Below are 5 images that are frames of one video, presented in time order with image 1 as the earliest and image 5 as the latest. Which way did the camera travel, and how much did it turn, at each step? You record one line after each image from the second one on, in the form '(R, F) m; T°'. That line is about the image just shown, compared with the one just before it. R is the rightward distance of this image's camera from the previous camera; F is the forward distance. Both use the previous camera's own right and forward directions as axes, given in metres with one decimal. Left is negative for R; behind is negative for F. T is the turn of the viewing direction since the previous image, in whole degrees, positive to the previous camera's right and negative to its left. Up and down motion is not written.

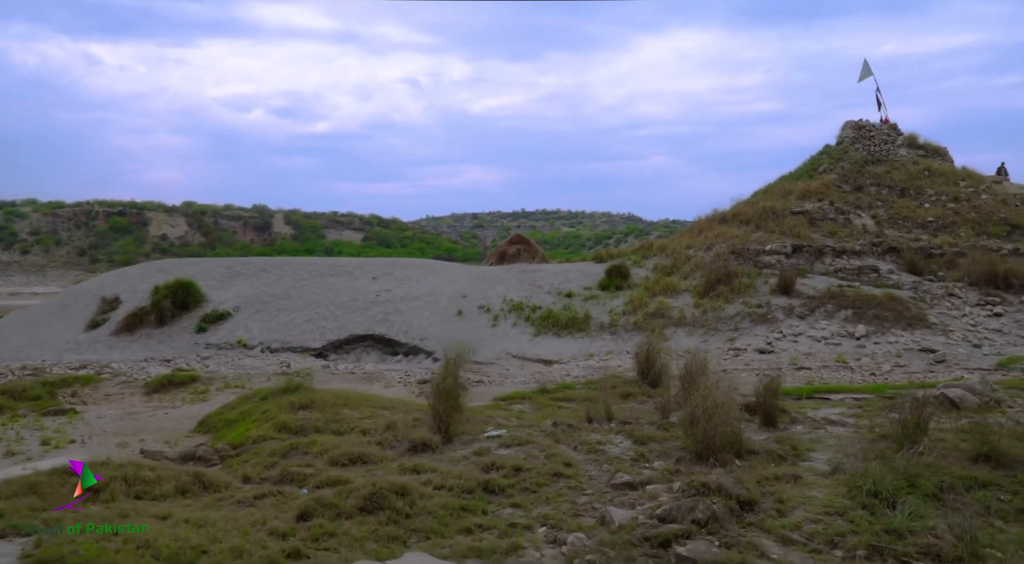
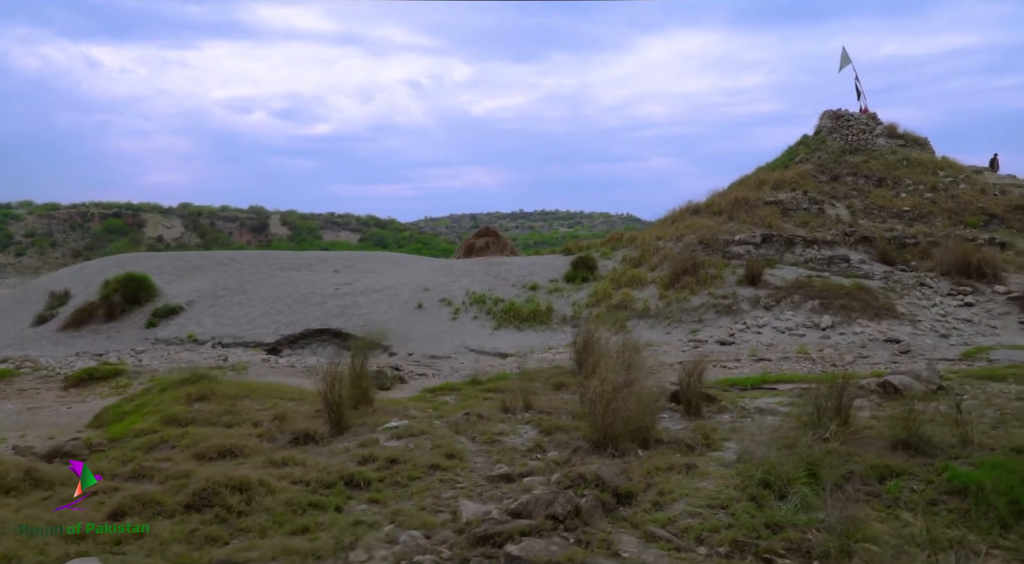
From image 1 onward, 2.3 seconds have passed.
(+0.9, +0.5) m; 0°
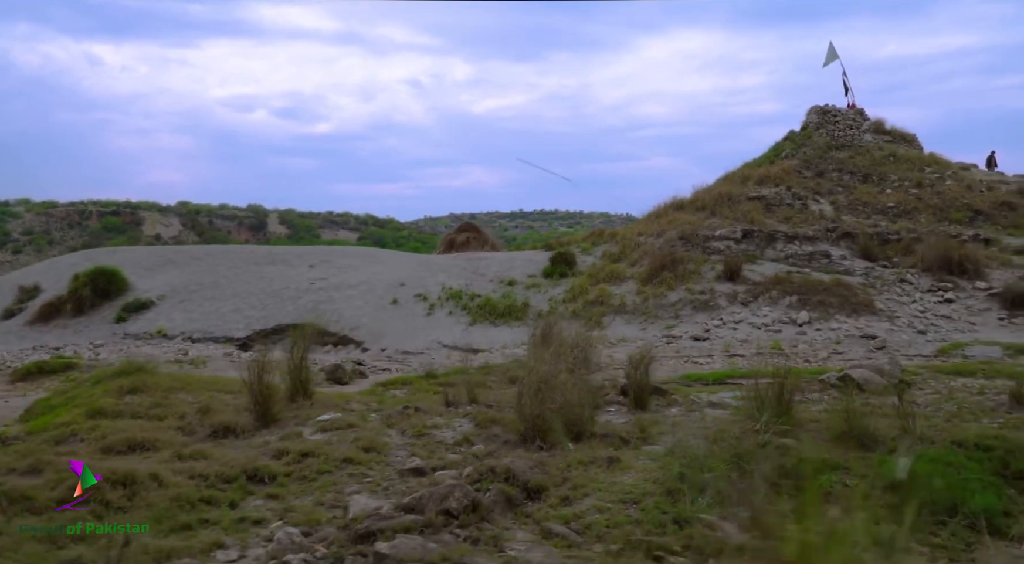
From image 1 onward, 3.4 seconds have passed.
(+0.5, +0.3) m; 0°
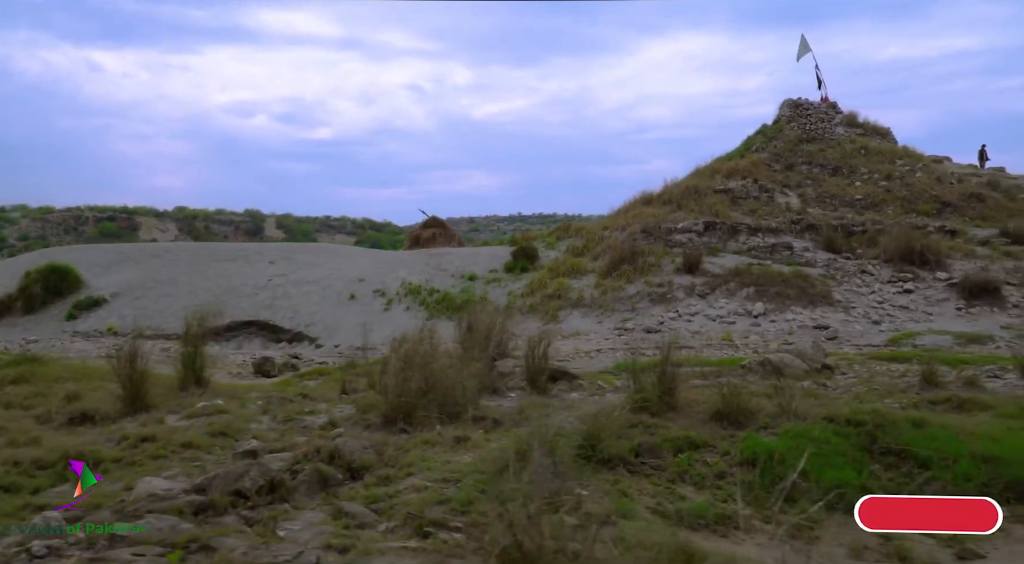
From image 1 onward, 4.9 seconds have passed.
(+0.9, +0.3) m; 0°
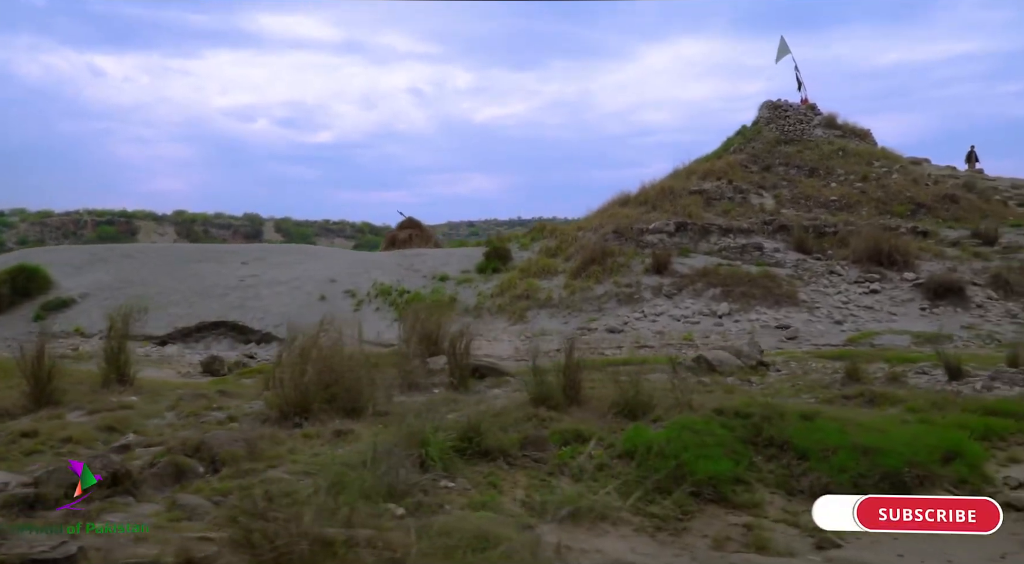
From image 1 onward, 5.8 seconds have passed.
(+0.7, +0.1) m; 0°
